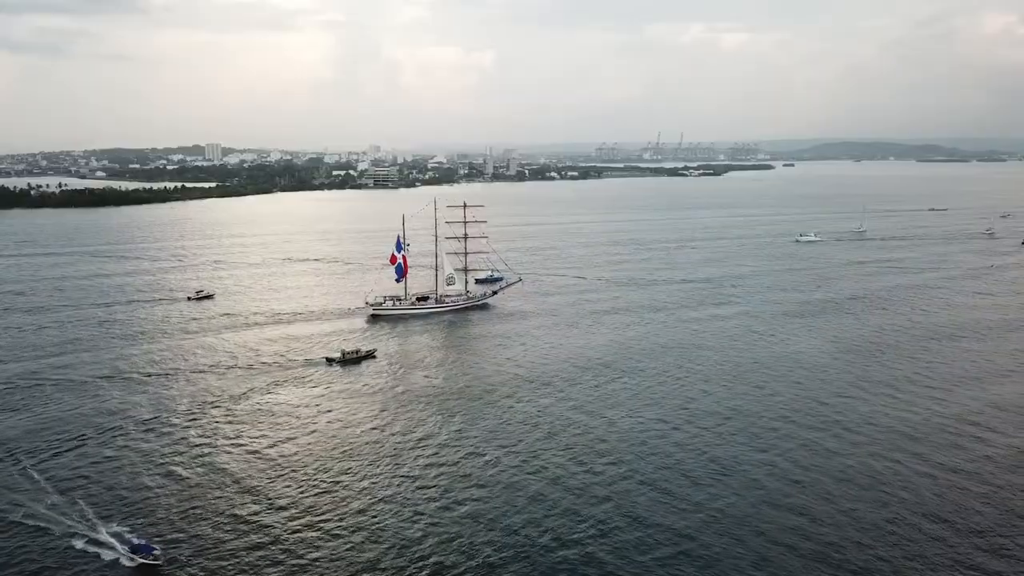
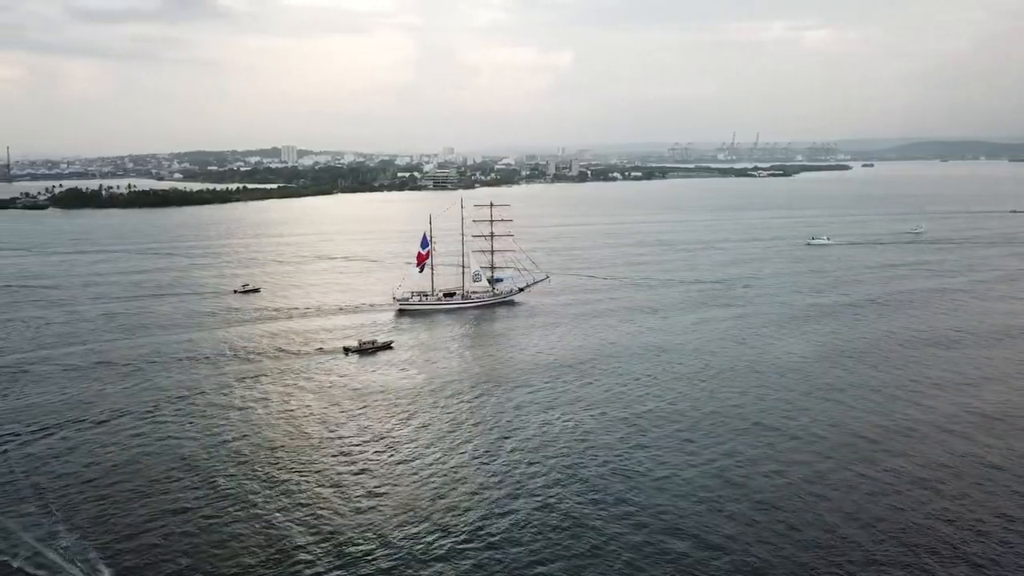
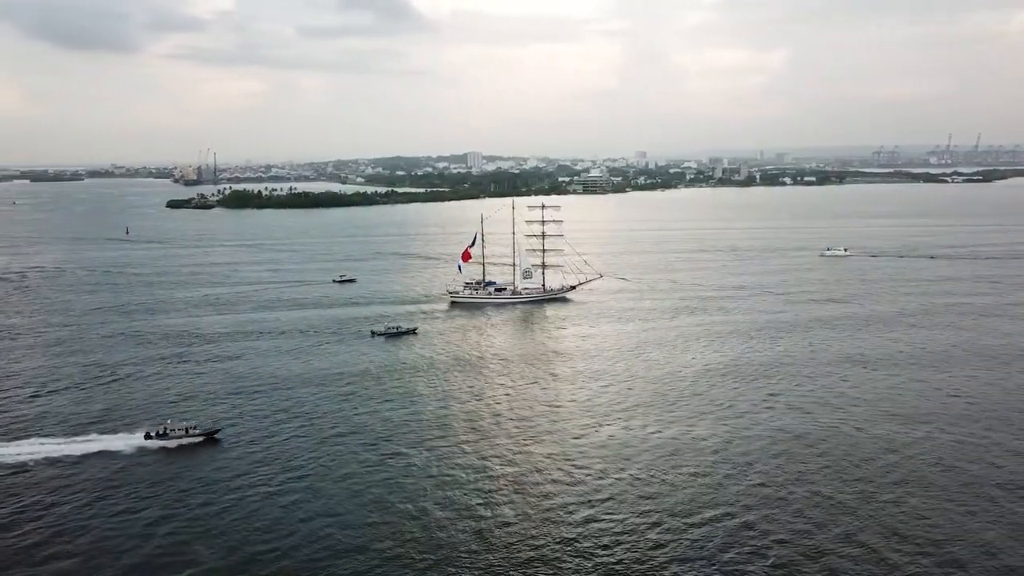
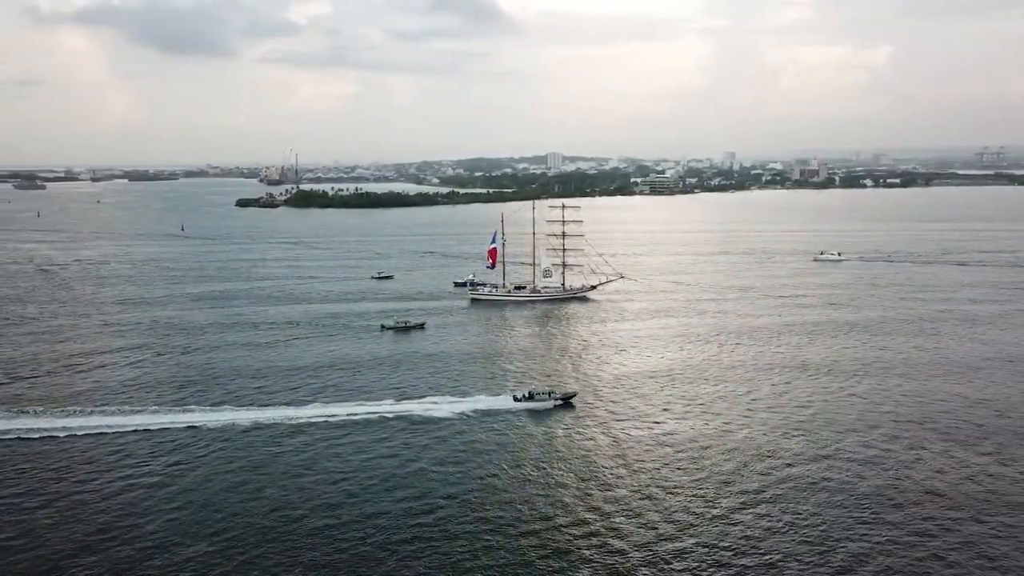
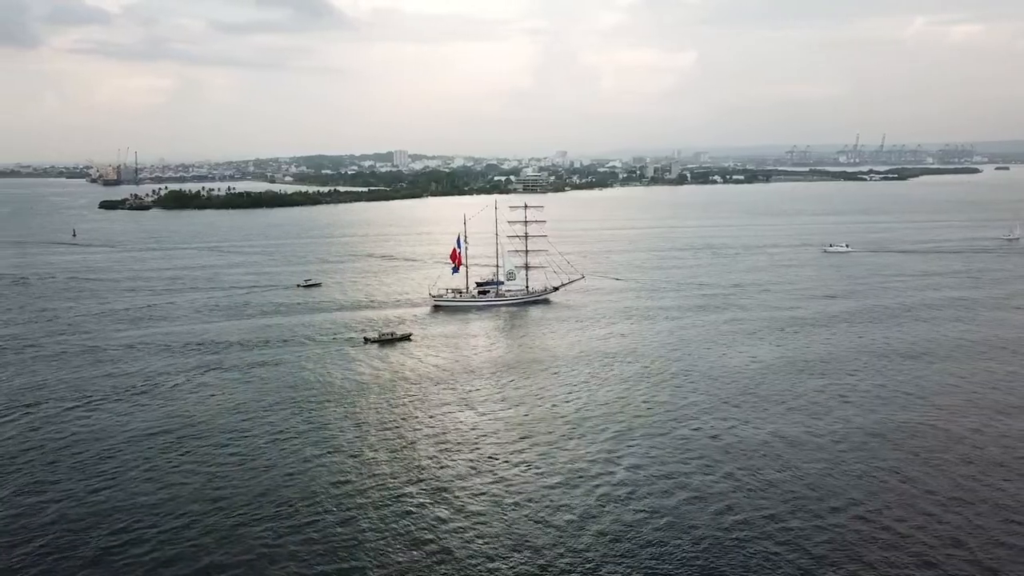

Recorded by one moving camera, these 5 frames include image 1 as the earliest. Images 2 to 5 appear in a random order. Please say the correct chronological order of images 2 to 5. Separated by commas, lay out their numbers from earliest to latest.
2, 5, 3, 4
